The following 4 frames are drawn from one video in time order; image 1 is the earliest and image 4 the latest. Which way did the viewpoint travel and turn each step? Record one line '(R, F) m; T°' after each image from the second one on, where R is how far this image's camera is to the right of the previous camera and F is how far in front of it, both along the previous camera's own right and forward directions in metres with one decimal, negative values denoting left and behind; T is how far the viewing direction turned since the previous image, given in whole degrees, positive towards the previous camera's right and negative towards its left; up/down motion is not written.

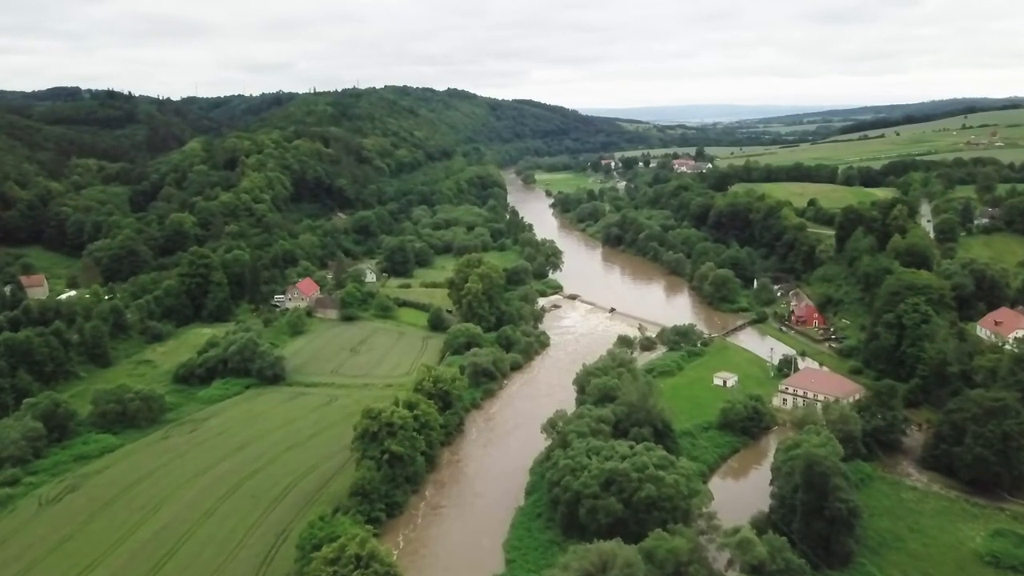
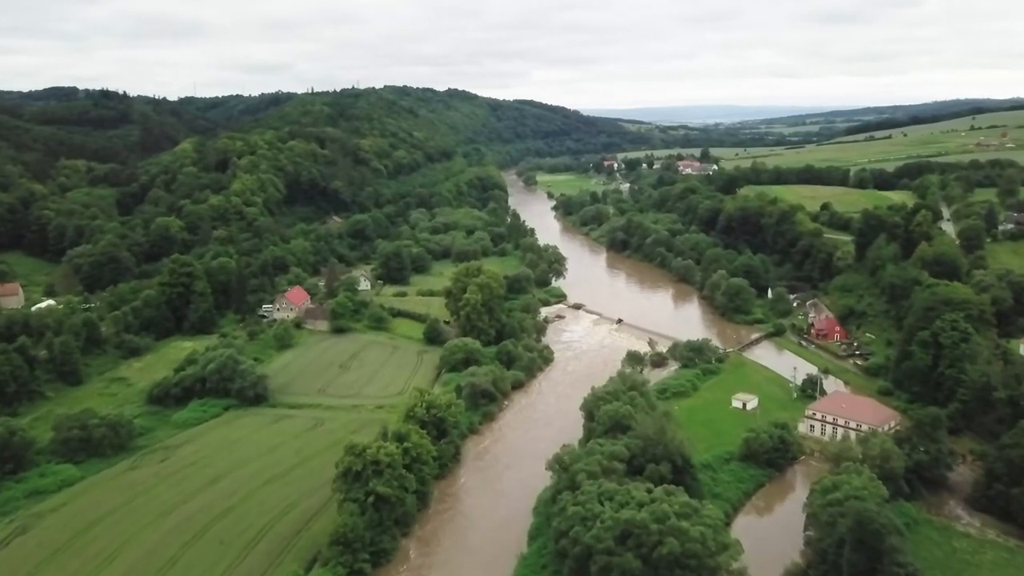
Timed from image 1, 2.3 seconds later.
(0.0, +3.5) m; 0°
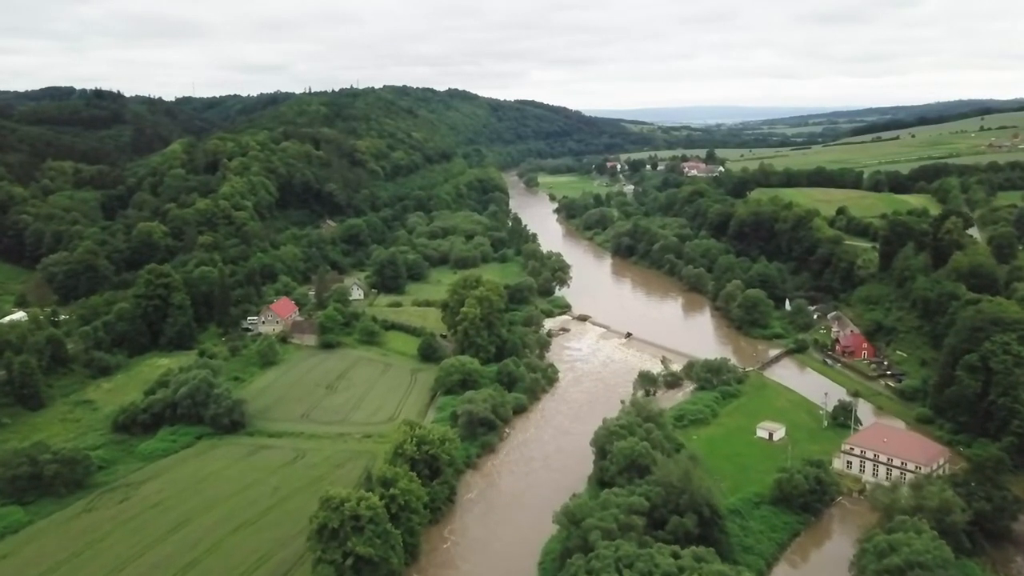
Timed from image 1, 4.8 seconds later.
(0.0, +3.9) m; 0°
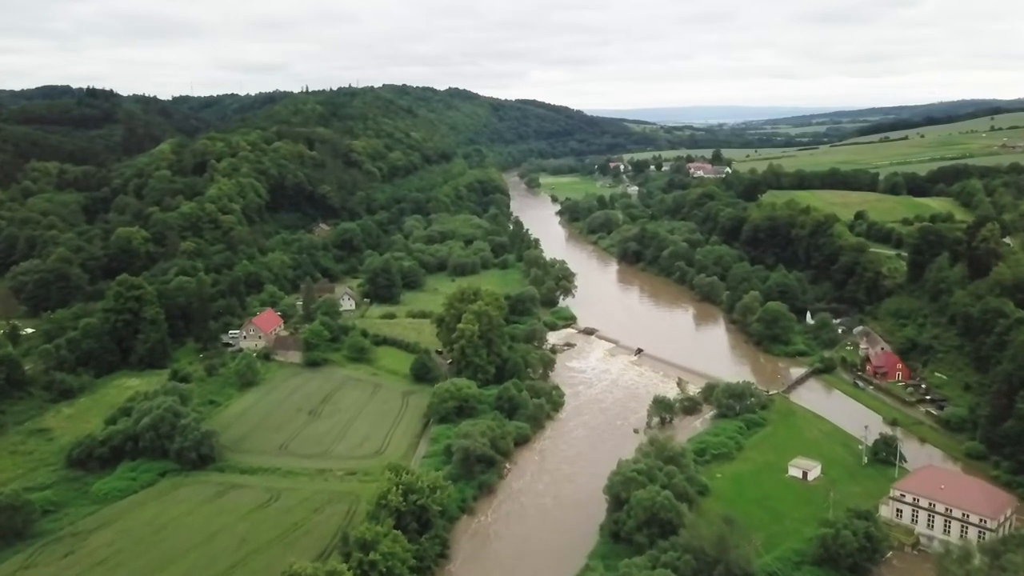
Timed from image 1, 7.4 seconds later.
(0.0, +4.1) m; 0°
